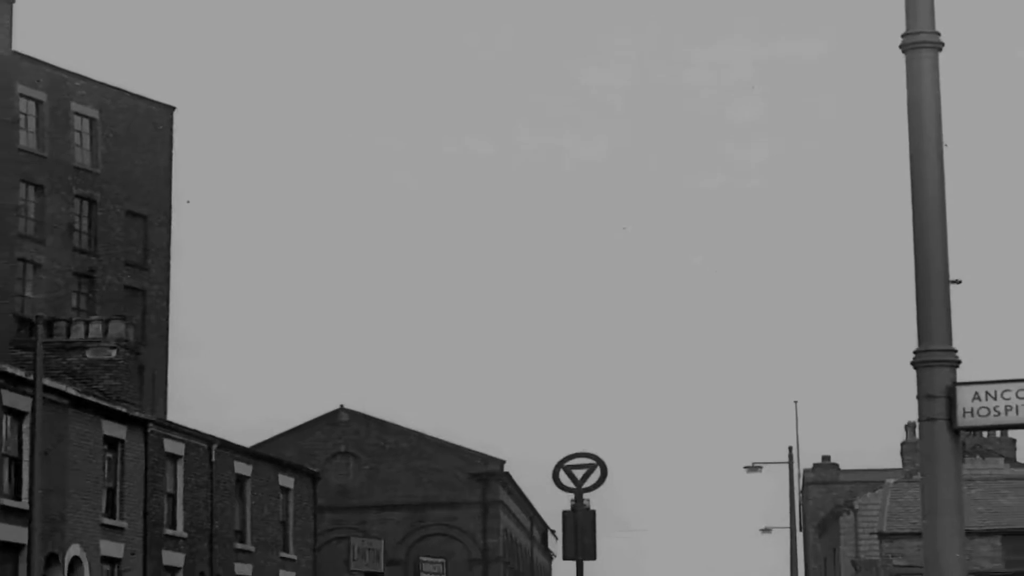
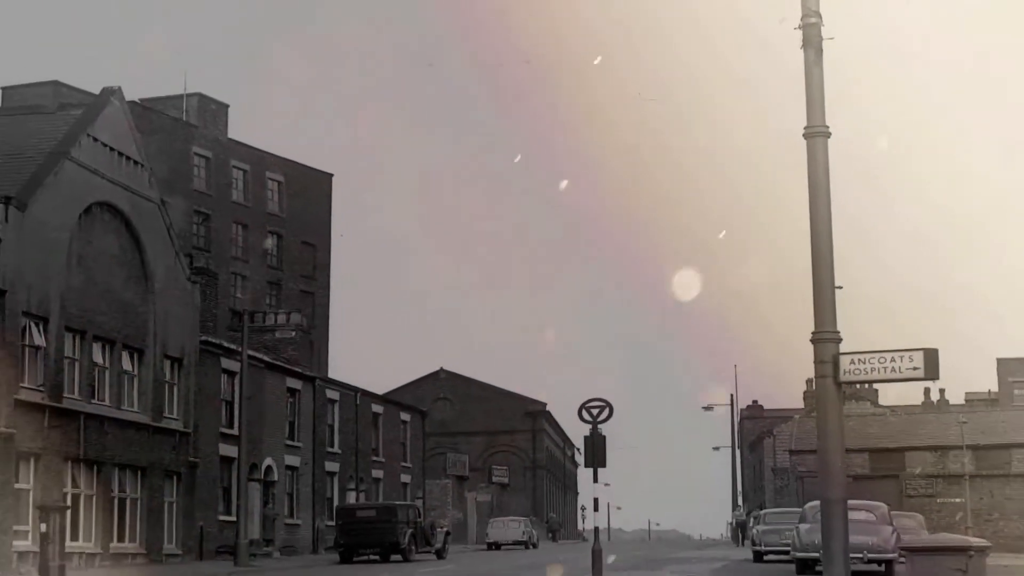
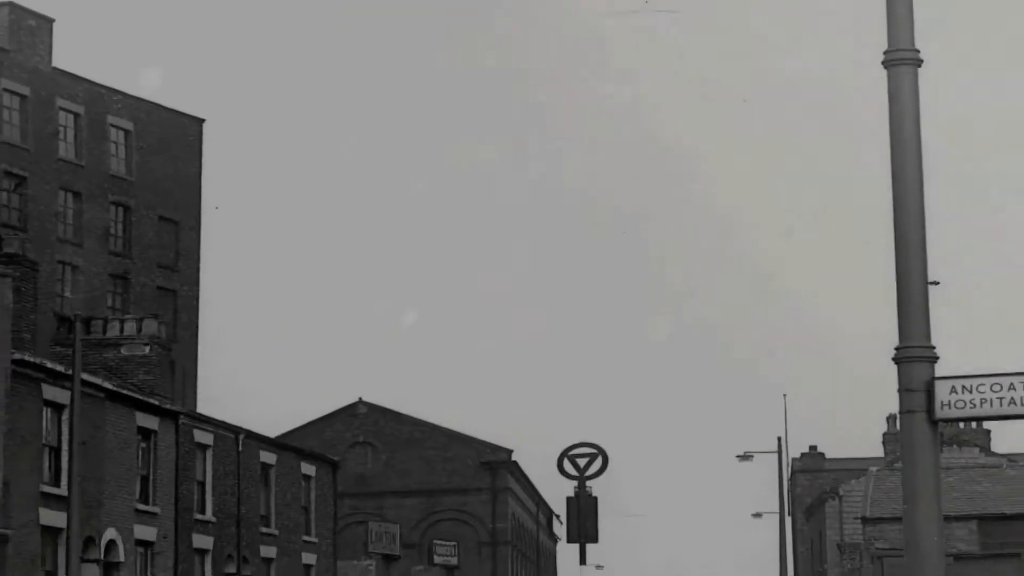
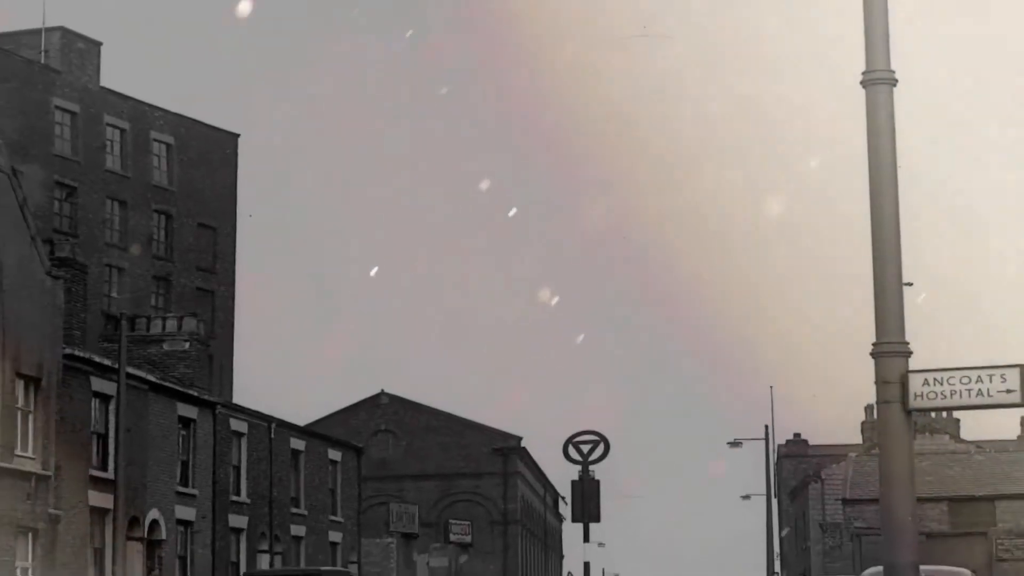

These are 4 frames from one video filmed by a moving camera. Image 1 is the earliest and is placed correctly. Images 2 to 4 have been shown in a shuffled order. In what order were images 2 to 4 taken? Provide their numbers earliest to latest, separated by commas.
3, 4, 2
